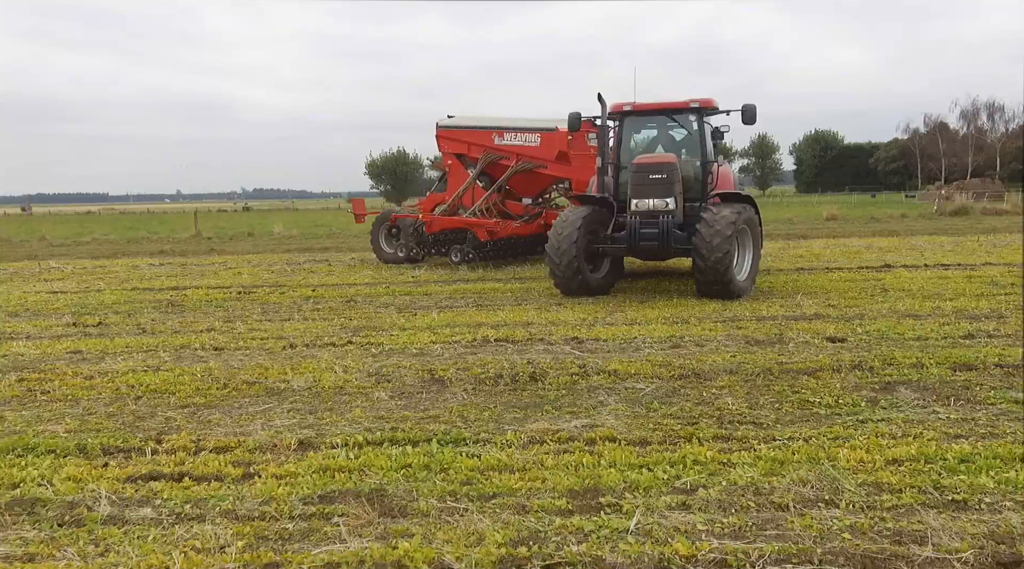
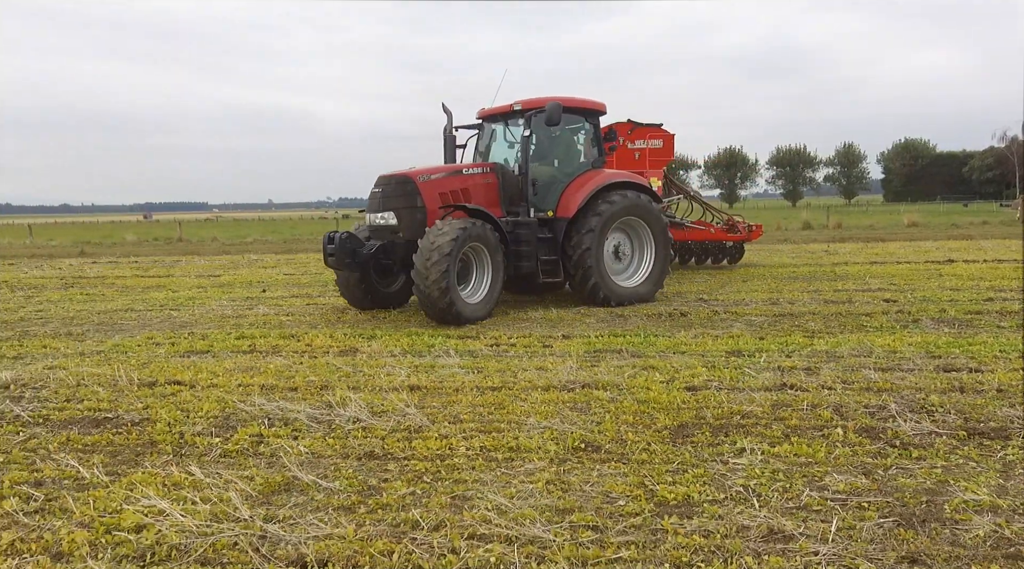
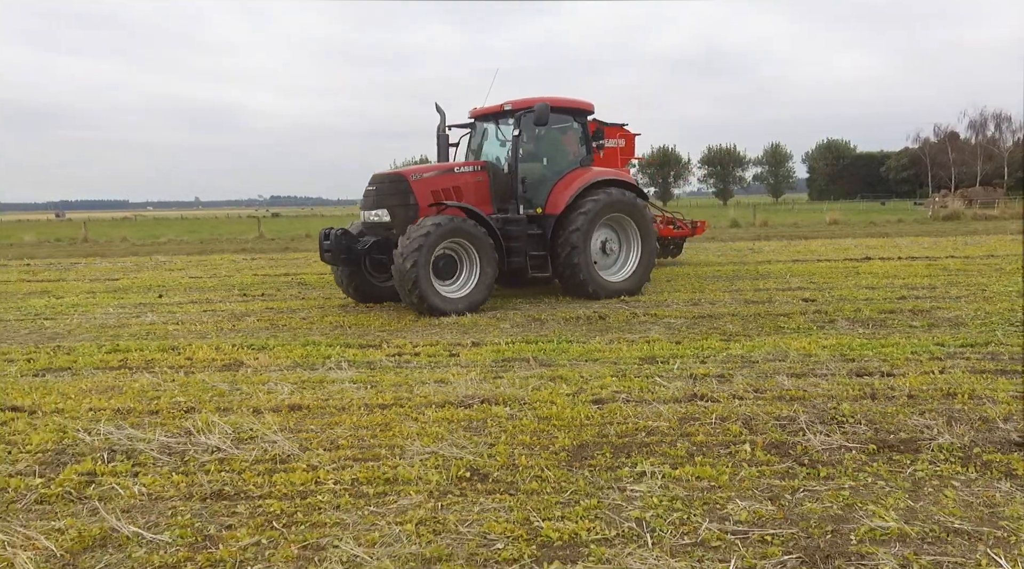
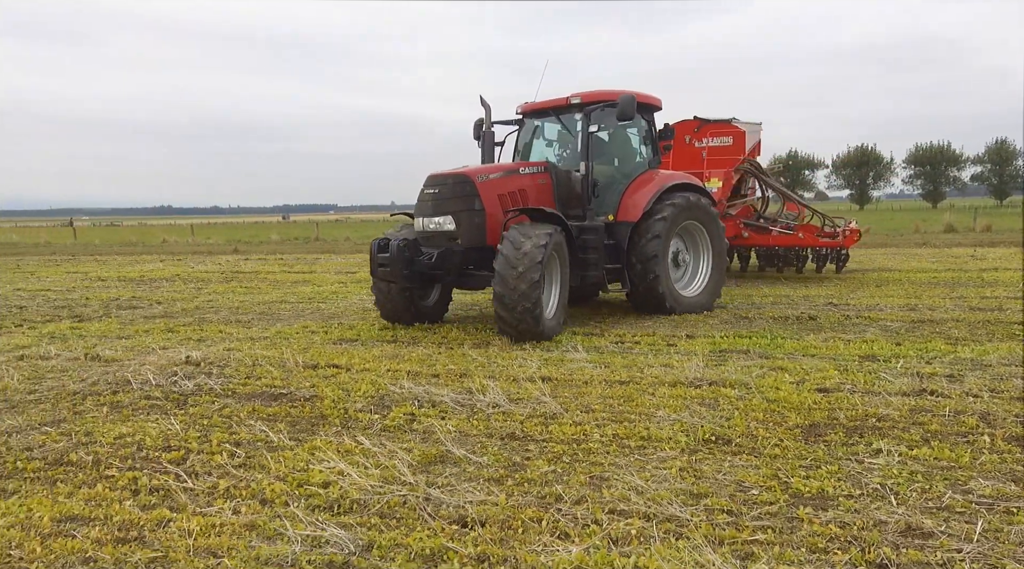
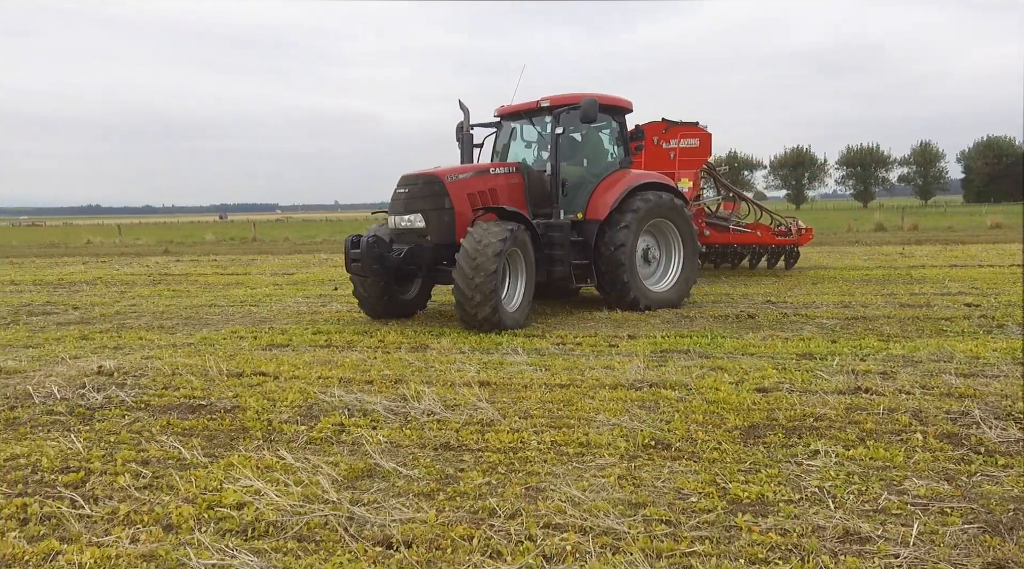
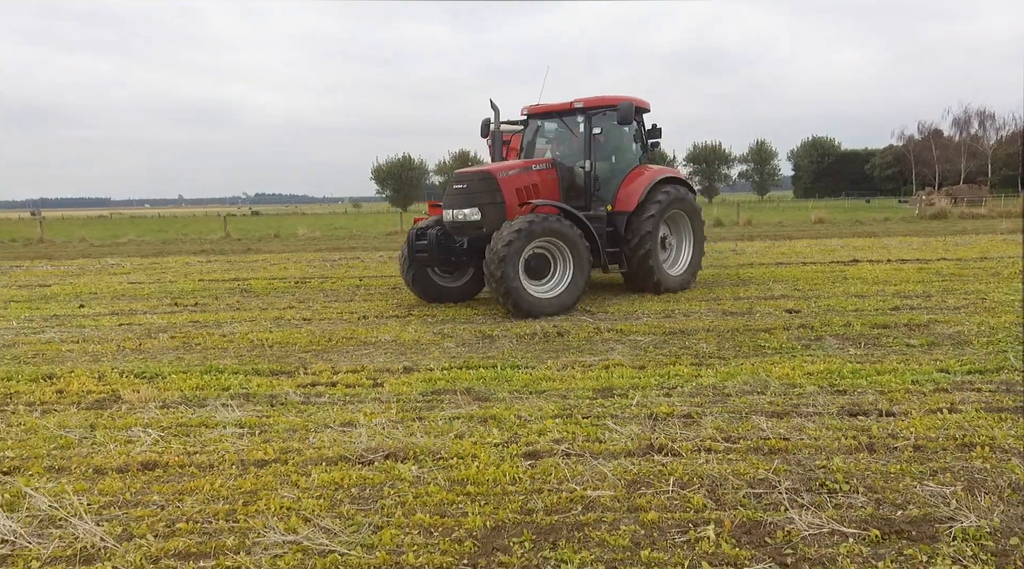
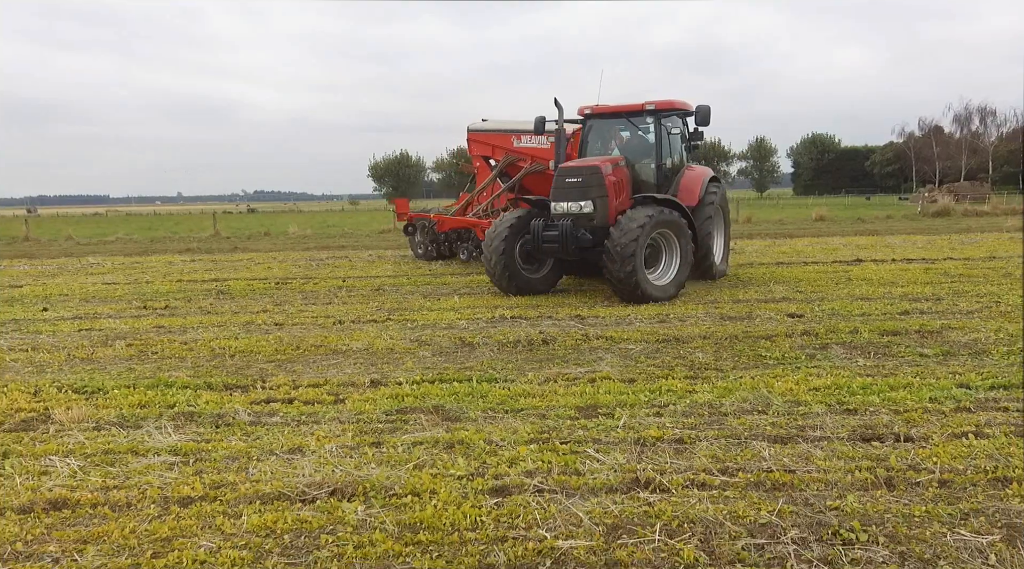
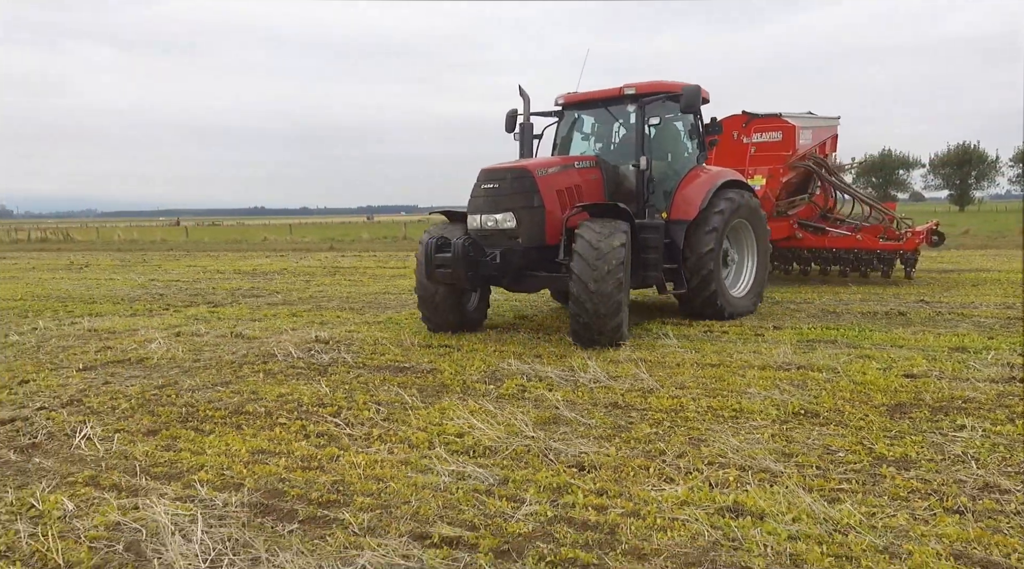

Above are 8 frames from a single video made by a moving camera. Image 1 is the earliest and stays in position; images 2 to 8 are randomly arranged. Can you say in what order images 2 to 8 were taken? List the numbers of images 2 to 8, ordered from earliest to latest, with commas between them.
7, 6, 3, 2, 5, 4, 8
